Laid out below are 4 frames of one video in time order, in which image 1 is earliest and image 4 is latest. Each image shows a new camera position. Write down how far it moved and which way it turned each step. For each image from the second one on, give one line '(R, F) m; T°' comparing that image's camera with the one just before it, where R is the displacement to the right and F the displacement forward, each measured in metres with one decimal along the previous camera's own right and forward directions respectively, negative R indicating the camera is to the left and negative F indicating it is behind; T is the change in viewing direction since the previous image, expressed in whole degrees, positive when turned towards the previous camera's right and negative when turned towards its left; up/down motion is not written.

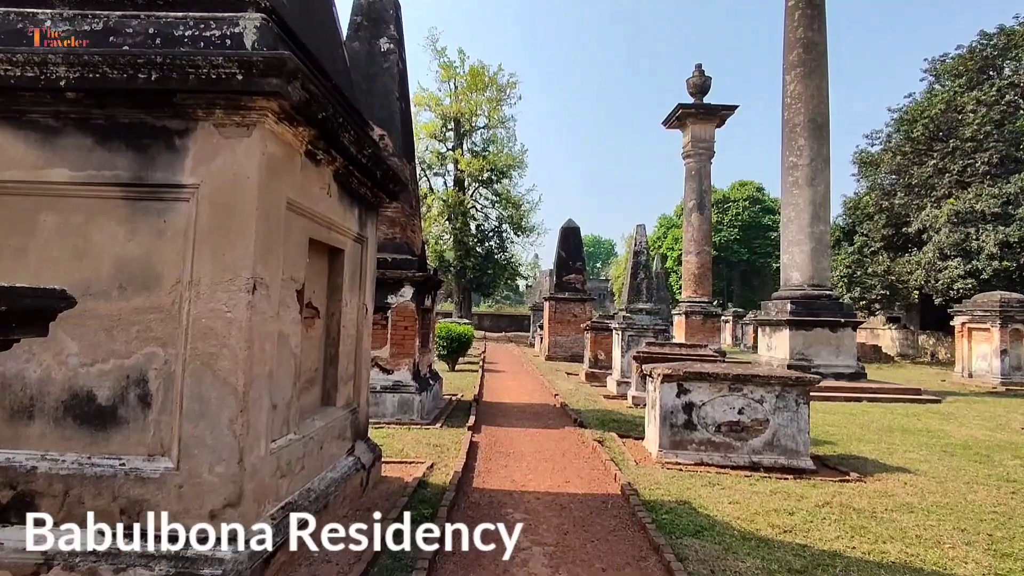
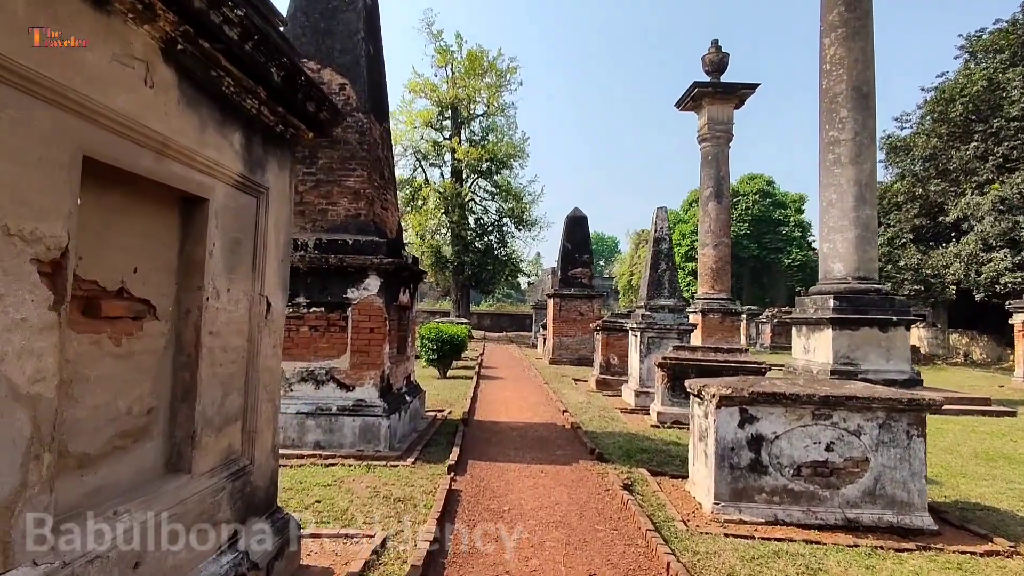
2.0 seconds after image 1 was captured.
(+0.1, +1.9) m; 0°
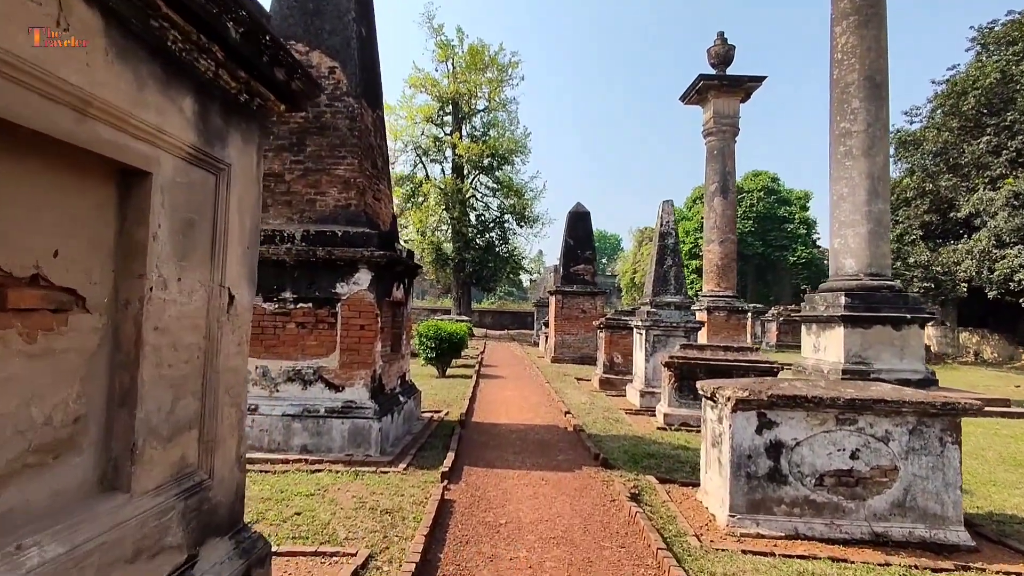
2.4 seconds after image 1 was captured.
(0.0, +0.4) m; 0°
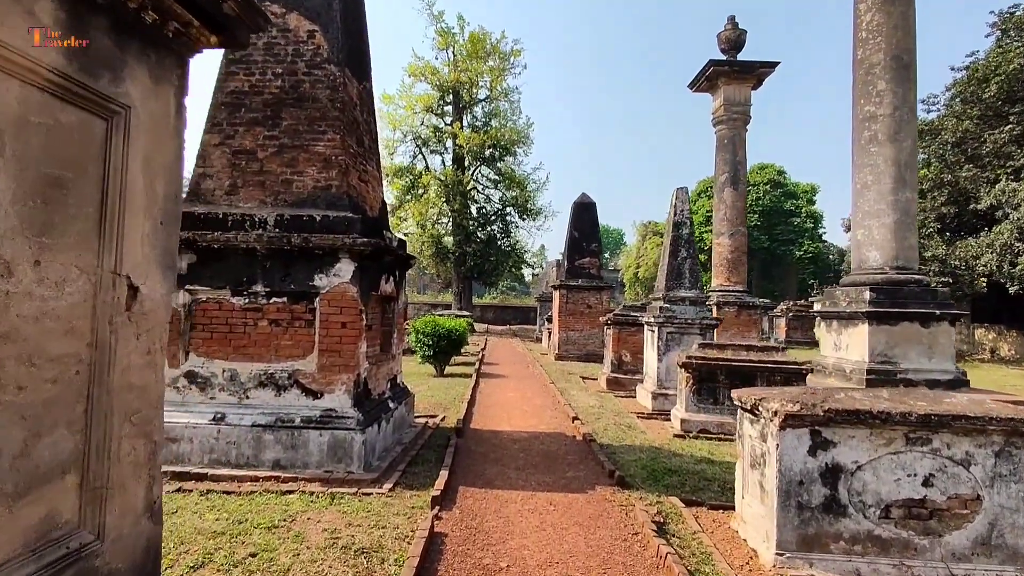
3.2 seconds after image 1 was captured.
(0.0, +0.7) m; 0°
